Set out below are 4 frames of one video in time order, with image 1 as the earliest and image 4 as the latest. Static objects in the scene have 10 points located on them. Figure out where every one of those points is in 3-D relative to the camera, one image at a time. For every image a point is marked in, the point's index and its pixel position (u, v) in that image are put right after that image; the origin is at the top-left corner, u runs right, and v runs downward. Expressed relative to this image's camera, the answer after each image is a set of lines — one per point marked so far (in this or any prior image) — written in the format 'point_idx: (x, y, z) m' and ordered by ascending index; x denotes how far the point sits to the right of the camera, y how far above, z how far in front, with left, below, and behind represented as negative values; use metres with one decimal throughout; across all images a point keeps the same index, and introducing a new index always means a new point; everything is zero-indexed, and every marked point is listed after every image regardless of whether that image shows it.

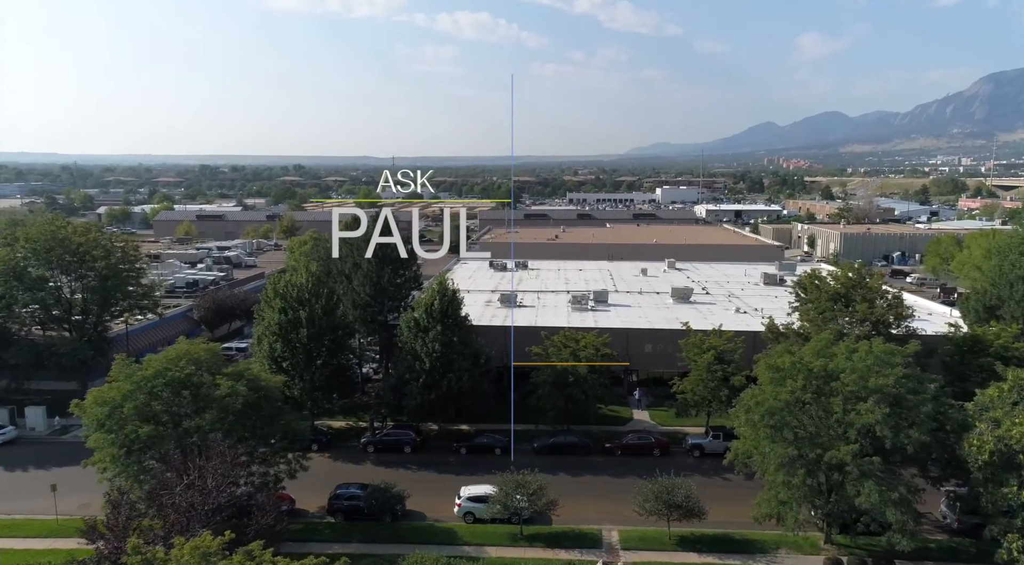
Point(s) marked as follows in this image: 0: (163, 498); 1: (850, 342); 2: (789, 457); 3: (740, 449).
0: (-7.7, -4.8, +13.9) m
1: (+9.1, -1.6, +17.0) m
2: (+6.7, -4.2, +15.2) m
3: (+6.3, -4.6, +17.4) m
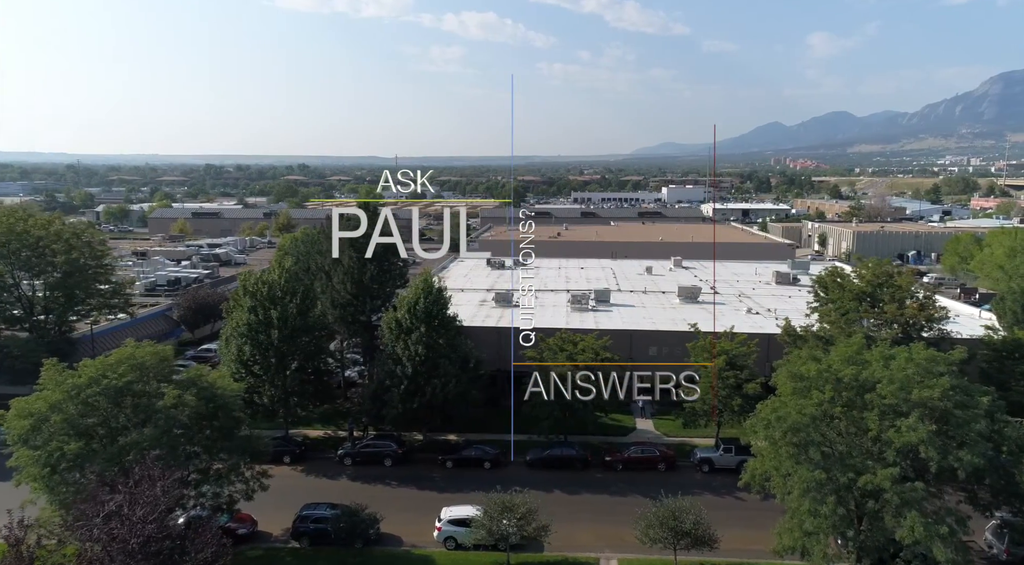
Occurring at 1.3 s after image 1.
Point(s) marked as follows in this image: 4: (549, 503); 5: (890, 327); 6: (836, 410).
0: (-8.1, -4.6, +11.8) m
1: (+8.8, -1.5, +14.8) m
2: (+6.3, -4.1, +13.0) m
3: (+5.9, -4.5, +15.2) m
4: (+1.1, -6.7, +19.0) m
5: (+11.9, -1.4, +19.8) m
6: (+7.0, -2.8, +13.6) m
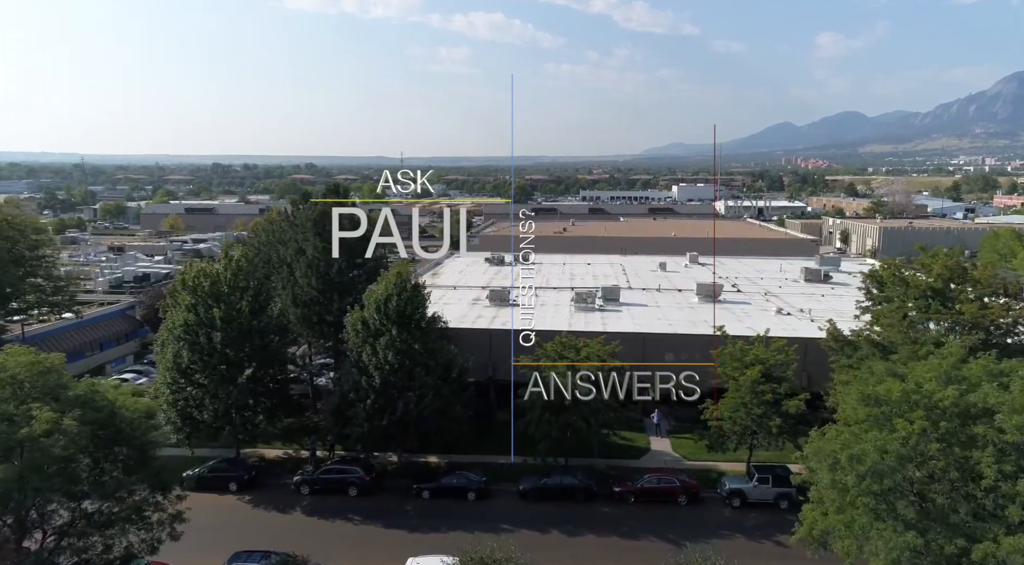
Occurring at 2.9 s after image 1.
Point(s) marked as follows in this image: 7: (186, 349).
0: (-8.5, -4.4, +8.3) m
1: (+8.4, -1.4, +11.1) m
2: (+5.9, -4.0, +9.3) m
3: (+5.5, -4.3, +11.5) m
4: (+0.8, -6.5, +15.4) m
5: (+11.6, -1.2, +16.0) m
6: (+6.6, -2.6, +9.9) m
7: (-9.4, -1.9, +18.1) m
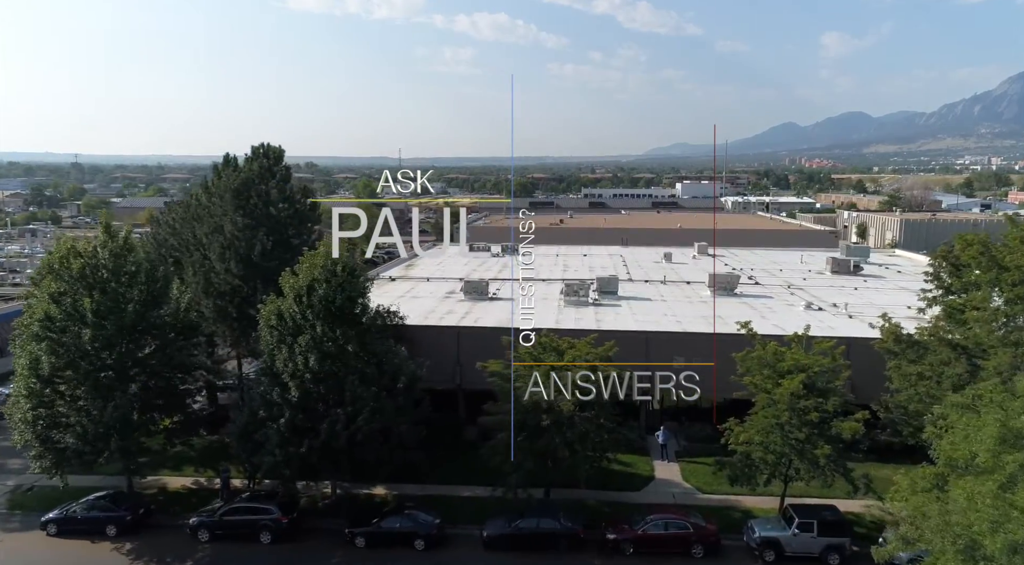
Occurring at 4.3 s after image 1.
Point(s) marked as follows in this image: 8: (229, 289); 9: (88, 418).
0: (-9.4, -4.0, +4.1) m
1: (+7.5, -1.0, +6.8) m
2: (+5.0, -3.6, +5.0) m
3: (+4.6, -3.9, +7.2) m
4: (-0.1, -6.1, +11.1) m
5: (+10.7, -0.8, +11.7) m
6: (+5.7, -2.2, +5.6) m
7: (-10.2, -1.5, +13.9) m
8: (-7.6, -0.2, +16.9) m
9: (-9.3, -3.0, +14.0) m
